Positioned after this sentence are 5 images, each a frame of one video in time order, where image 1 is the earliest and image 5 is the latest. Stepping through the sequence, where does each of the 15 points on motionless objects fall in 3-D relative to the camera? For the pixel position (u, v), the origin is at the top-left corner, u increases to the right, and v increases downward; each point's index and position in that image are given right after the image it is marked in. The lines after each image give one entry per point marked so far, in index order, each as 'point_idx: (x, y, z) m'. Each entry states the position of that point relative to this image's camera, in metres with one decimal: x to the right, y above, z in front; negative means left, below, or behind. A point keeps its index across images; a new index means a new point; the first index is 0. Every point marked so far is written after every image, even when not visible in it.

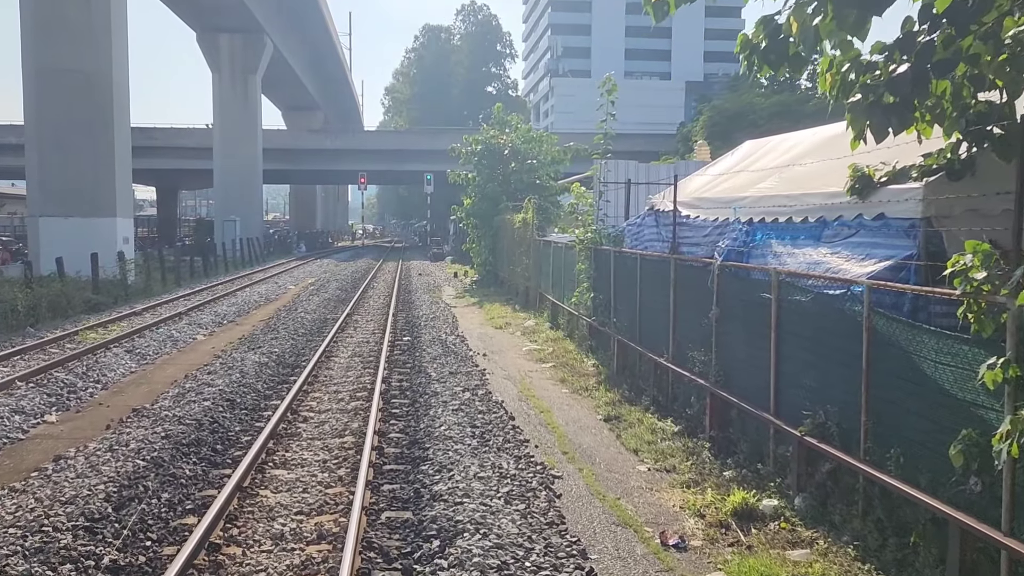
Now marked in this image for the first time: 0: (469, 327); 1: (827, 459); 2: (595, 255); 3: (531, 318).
0: (-0.8, -0.8, +18.5) m
1: (+2.1, -1.2, +6.2) m
2: (+1.3, +0.5, +13.9) m
3: (+0.4, -0.6, +19.1) m
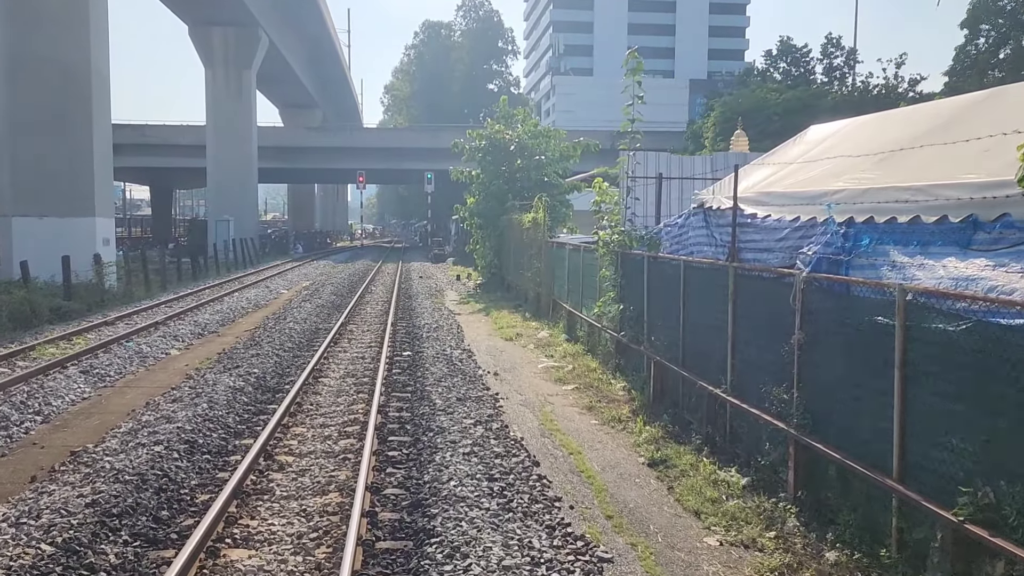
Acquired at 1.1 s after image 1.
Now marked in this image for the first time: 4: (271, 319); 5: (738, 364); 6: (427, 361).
0: (-0.6, -0.9, +16.6) m
1: (+2.3, -1.3, +4.4) m
2: (+1.5, +0.3, +12.1) m
3: (+0.6, -0.8, +17.3) m
4: (-4.9, -0.6, +18.7) m
5: (+2.0, -0.7, +8.0) m
6: (-1.2, -1.1, +13.3) m
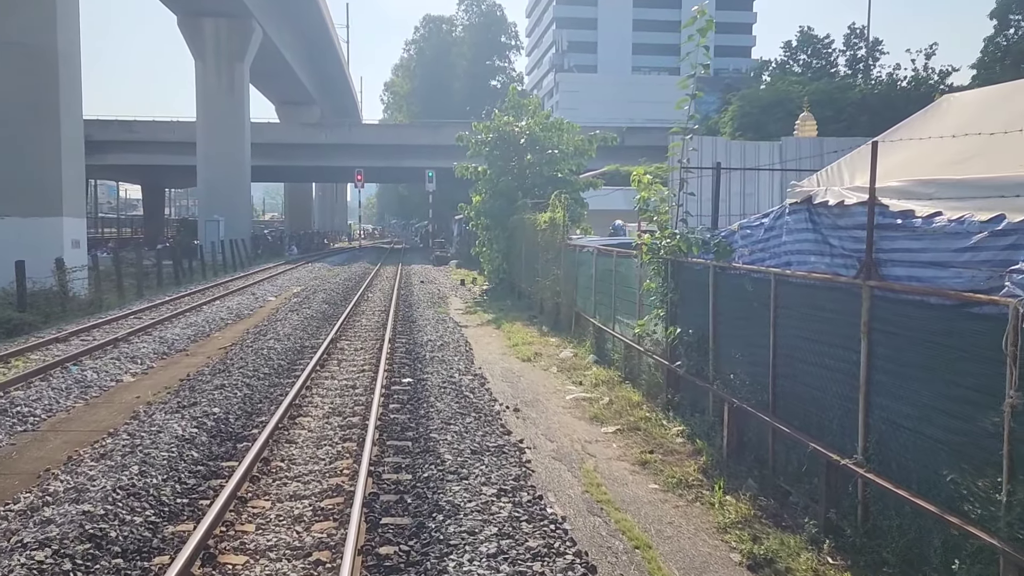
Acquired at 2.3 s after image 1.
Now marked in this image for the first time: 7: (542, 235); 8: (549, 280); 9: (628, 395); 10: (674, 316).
0: (-0.4, -1.1, +14.2) m
1: (+2.6, -1.5, +2.0) m
2: (+1.7, +0.2, +9.7) m
3: (+0.9, -0.9, +14.9) m
4: (-4.6, -0.8, +16.3) m
5: (+2.2, -0.8, +5.6) m
6: (-1.0, -1.3, +10.9) m
7: (+0.7, +1.1, +19.5) m
8: (+0.7, +0.2, +18.3) m
9: (+1.4, -1.3, +10.9) m
10: (+1.7, -0.3, +9.8) m
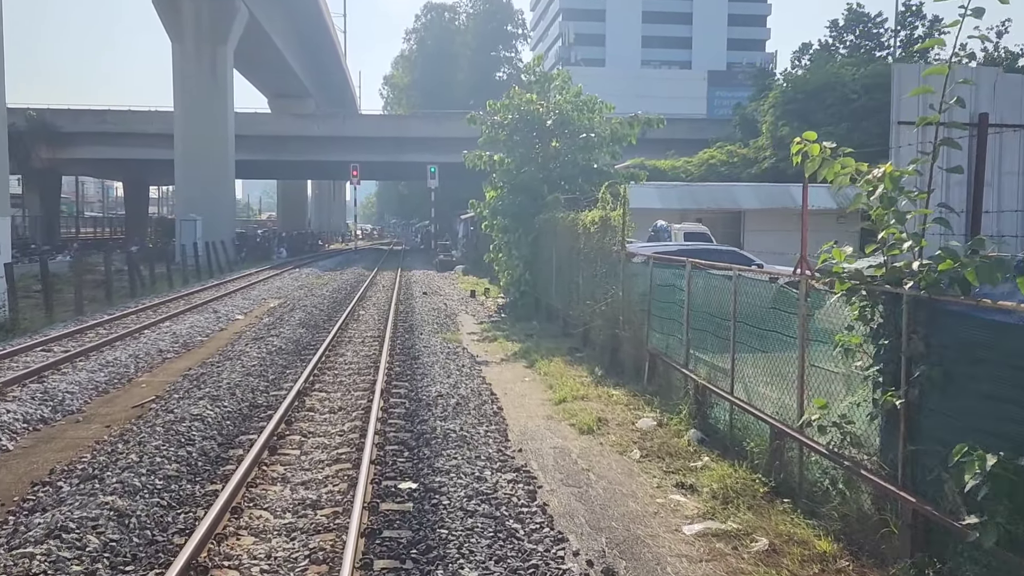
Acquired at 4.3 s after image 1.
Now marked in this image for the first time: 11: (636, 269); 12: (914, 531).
0: (+0.2, -1.4, +9.4) m
1: (+3.1, -1.8, -2.8) m
2: (+2.3, -0.2, +4.9) m
3: (+1.4, -1.3, +10.1) m
4: (-4.0, -1.2, +11.5) m
5: (+2.8, -1.2, +0.8) m
6: (-0.4, -1.6, +6.1) m
7: (+1.2, +0.7, +14.7) m
8: (+1.3, -0.2, +13.5) m
9: (+1.9, -1.6, +6.1) m
10: (+2.3, -0.7, +5.0) m
11: (+1.6, +0.2, +12.0) m
12: (+2.2, -1.3, +5.0) m
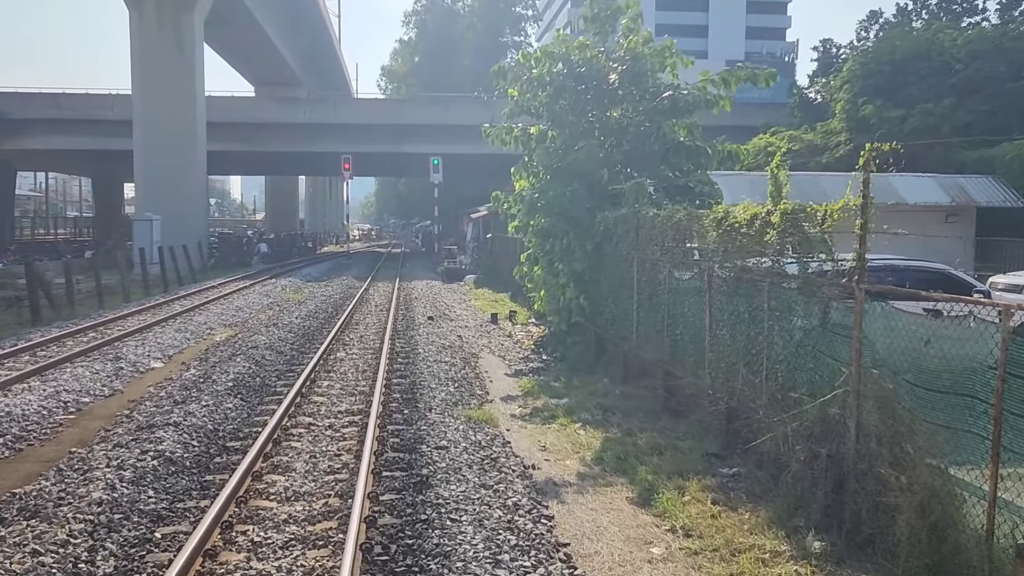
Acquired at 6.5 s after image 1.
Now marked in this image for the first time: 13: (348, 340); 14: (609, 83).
0: (+0.9, -1.9, +2.8) m
1: (+3.9, -2.3, -9.4) m
2: (+3.0, -0.7, -1.8) m
3: (+2.2, -1.8, +3.4) m
4: (-3.3, -1.7, +4.9) m
5: (+3.5, -1.7, -5.9) m
6: (+0.3, -2.1, -0.5) m
7: (+1.9, +0.2, +8.1) m
8: (+2.0, -0.7, +6.8) m
9: (+2.6, -2.1, -0.6) m
10: (+3.0, -1.1, -1.7) m
11: (+2.3, -0.2, +5.3) m
12: (+2.9, -1.8, -1.6) m
13: (-2.9, -0.9, +16.4) m
14: (+1.5, +3.2, +14.8) m
